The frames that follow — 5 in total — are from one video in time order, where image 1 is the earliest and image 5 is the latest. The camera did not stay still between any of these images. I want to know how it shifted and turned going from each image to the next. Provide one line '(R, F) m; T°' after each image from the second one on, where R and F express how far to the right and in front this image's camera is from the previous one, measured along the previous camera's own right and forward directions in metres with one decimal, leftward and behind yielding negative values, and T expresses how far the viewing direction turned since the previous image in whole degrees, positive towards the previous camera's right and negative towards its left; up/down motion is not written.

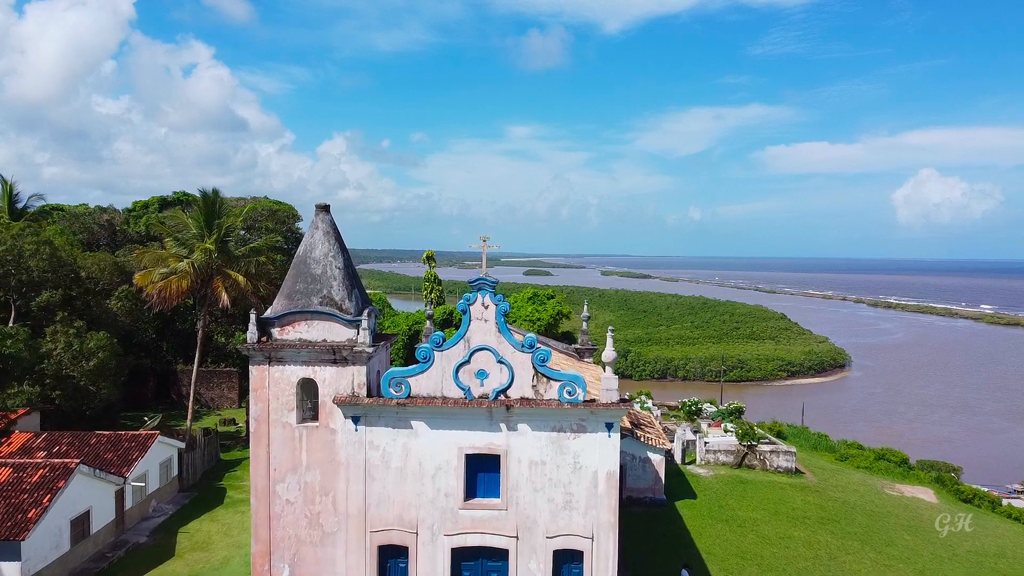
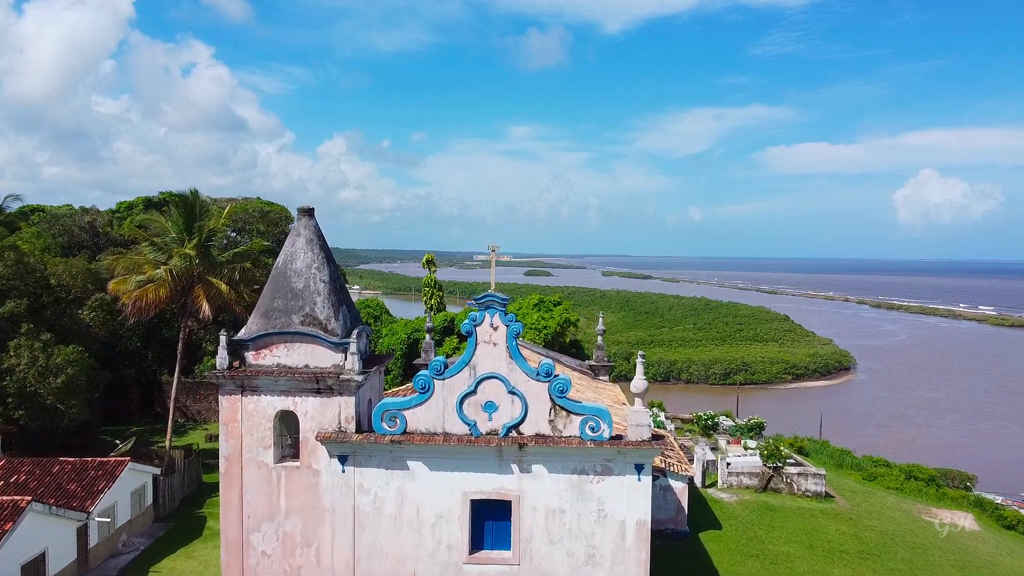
(-0.2, +1.3) m; 0°
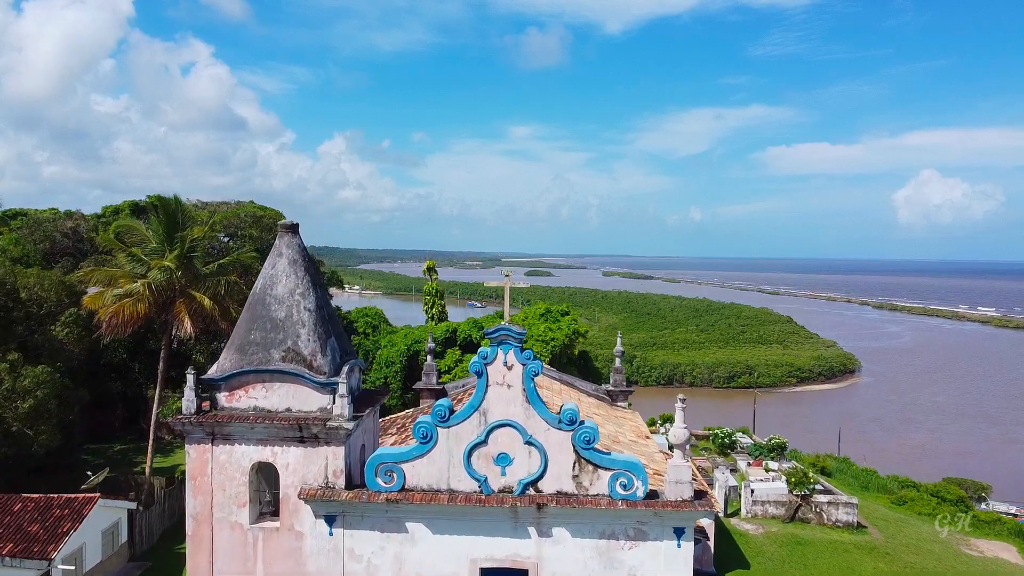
(-0.2, +1.1) m; 0°
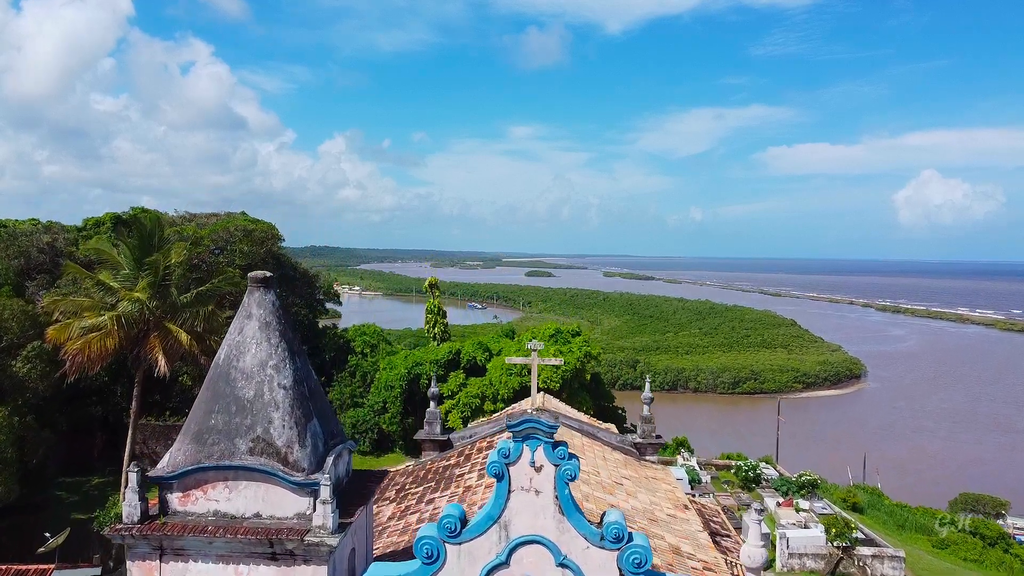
(-0.2, +1.4) m; 0°
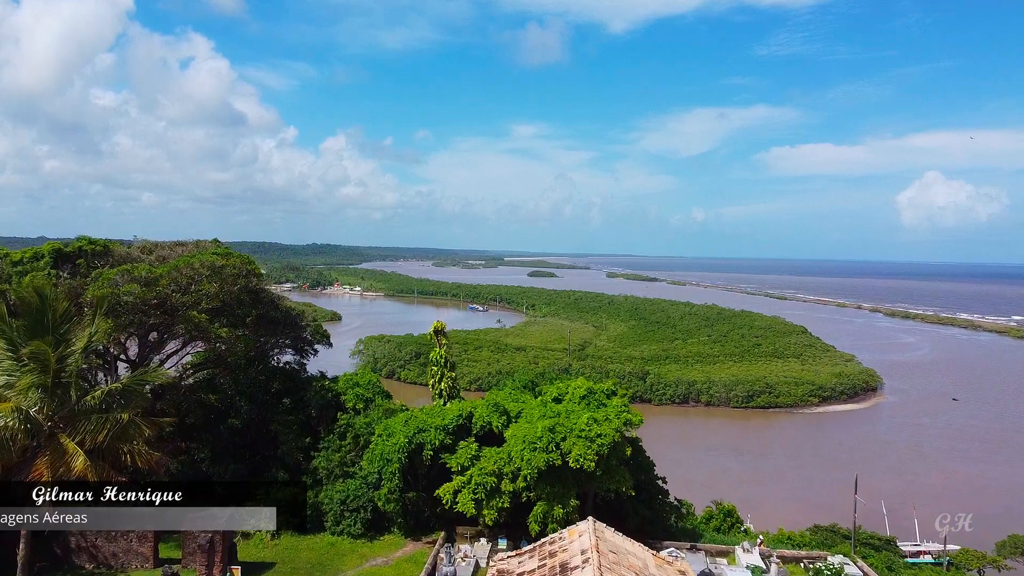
(-0.6, +3.6) m; 0°
